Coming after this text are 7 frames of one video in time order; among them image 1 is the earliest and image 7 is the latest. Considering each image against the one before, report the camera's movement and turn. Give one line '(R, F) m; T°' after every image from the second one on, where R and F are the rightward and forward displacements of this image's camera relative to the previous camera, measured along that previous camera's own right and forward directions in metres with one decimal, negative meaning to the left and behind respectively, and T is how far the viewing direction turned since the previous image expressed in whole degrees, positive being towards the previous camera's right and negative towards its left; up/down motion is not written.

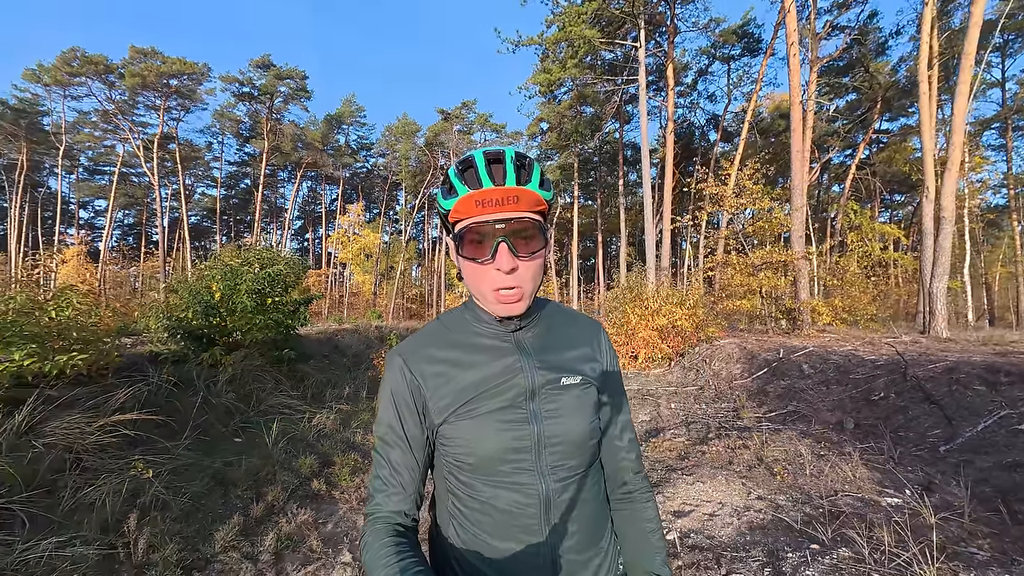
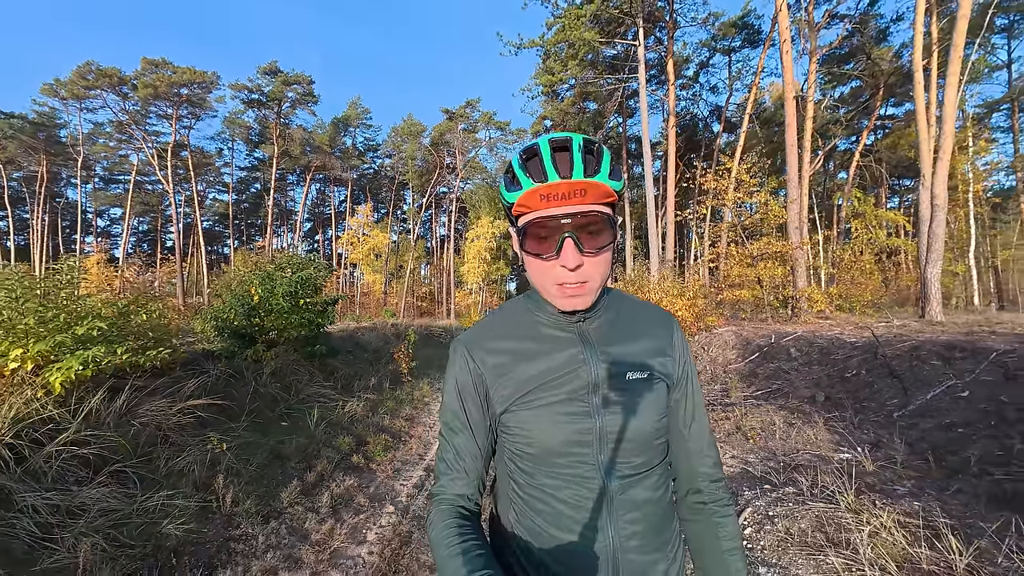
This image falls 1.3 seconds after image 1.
(0.0, -0.7) m; -1°
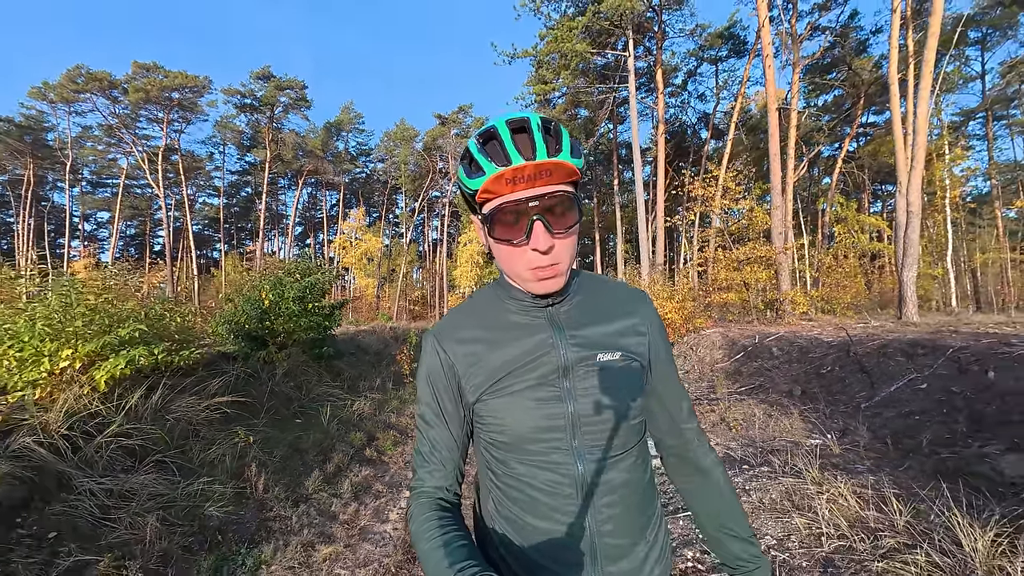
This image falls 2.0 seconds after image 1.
(-0.1, -0.4) m; +1°
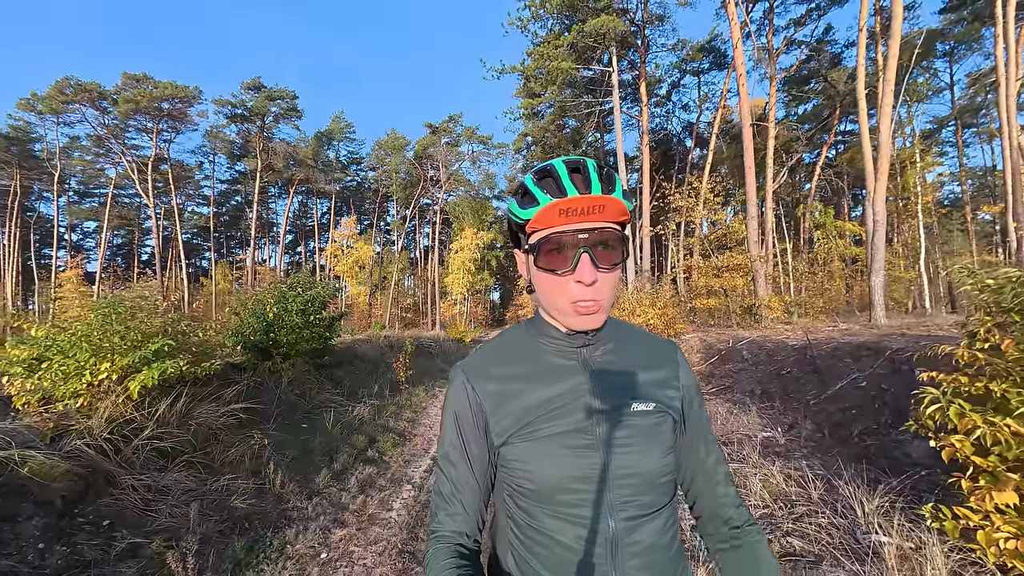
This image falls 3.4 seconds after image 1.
(+0.1, -0.6) m; +1°
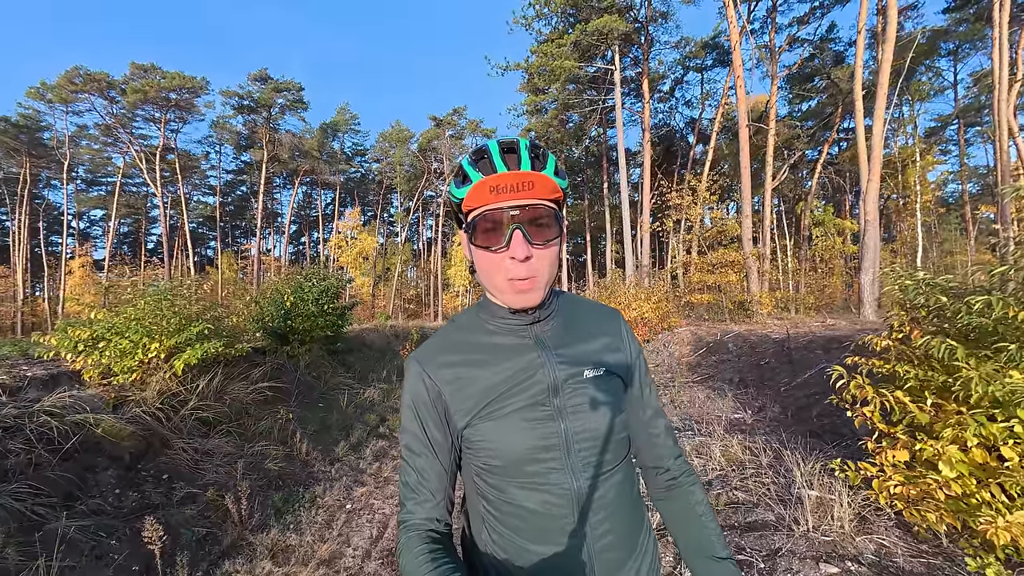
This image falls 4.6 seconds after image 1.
(0.0, -0.6) m; 0°
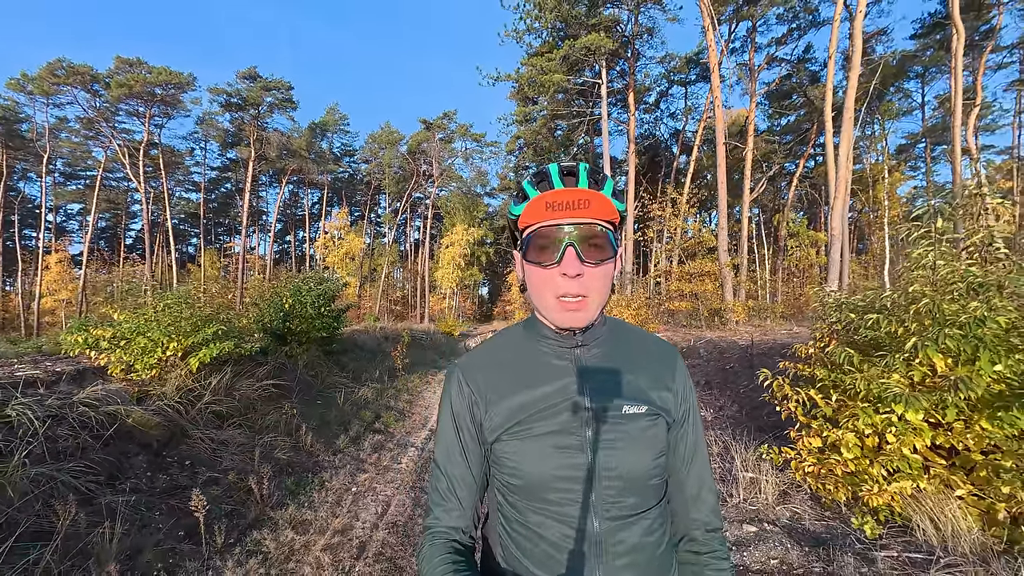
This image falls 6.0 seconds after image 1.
(0.0, -0.6) m; +2°
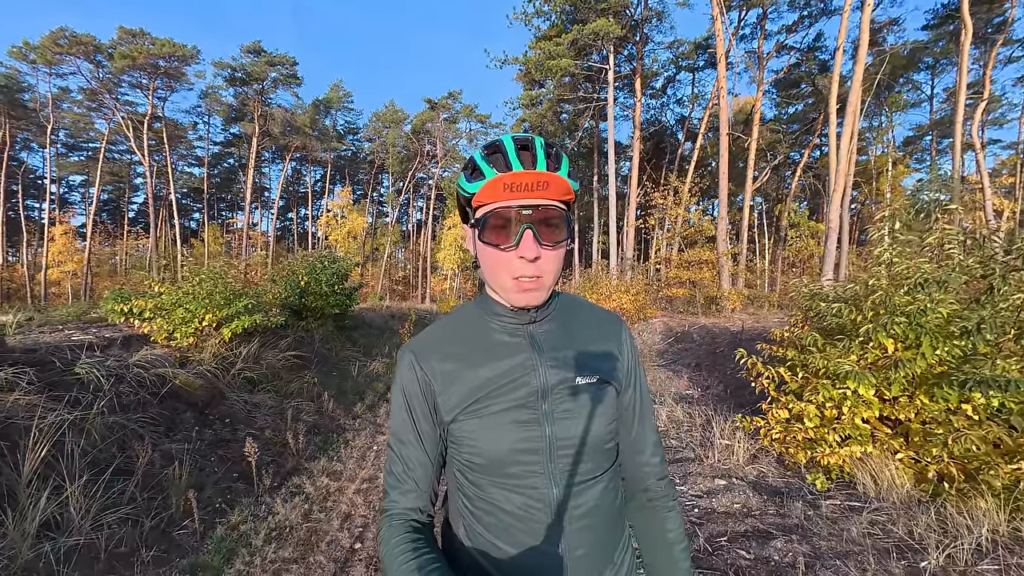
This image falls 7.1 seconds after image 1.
(-0.1, -0.5) m; 0°
